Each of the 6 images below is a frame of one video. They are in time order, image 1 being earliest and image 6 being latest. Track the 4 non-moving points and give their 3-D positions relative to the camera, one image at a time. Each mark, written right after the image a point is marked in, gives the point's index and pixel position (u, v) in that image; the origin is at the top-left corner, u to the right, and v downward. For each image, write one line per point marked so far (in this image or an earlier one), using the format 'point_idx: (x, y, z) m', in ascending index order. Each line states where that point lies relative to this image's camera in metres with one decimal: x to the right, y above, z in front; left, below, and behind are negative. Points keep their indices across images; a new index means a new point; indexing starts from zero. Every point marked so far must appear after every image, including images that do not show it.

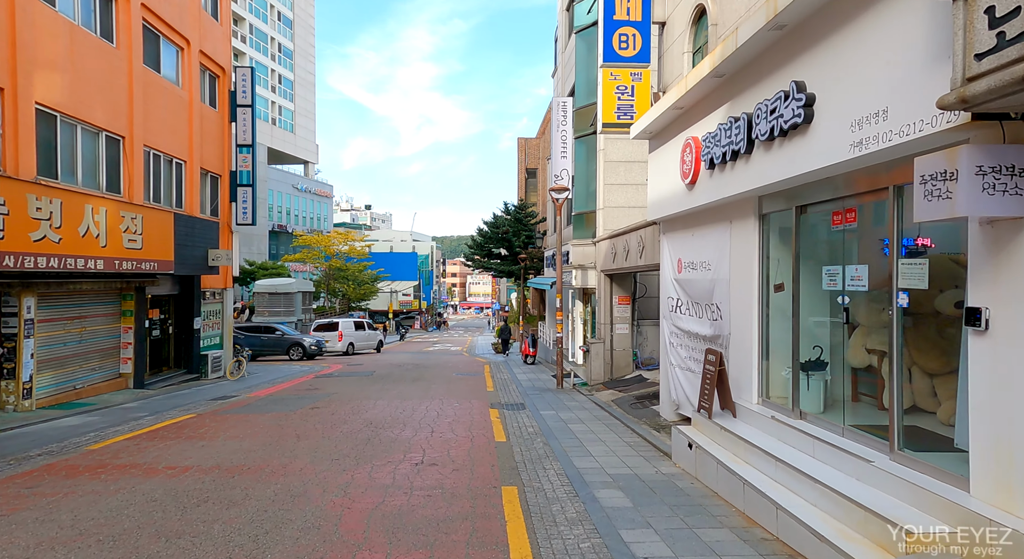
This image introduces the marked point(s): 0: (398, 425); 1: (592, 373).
0: (-1.9, -2.3, +10.1) m
1: (+1.9, -2.3, +15.3) m
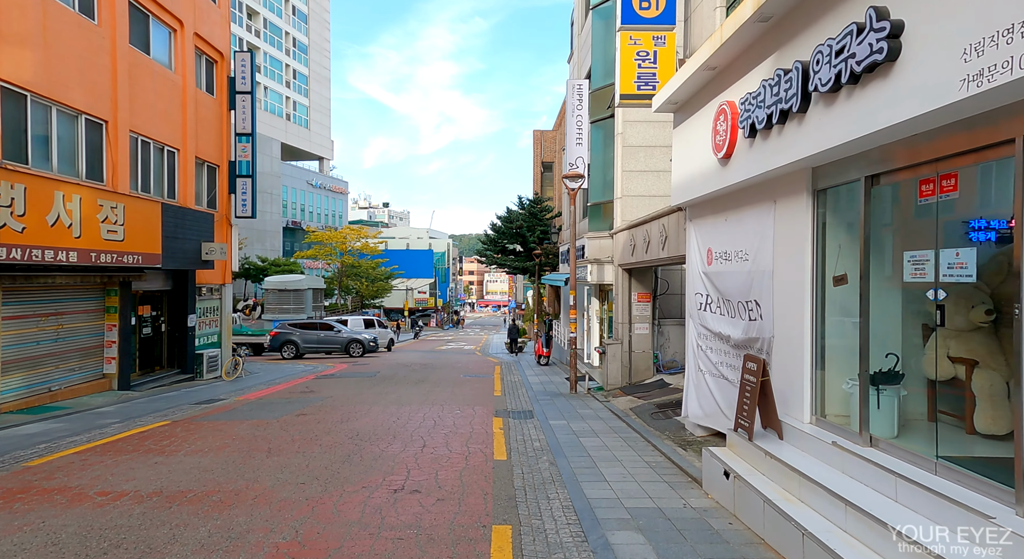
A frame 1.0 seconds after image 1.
0: (-1.8, -2.2, +9.0) m
1: (+2.1, -2.1, +14.0) m
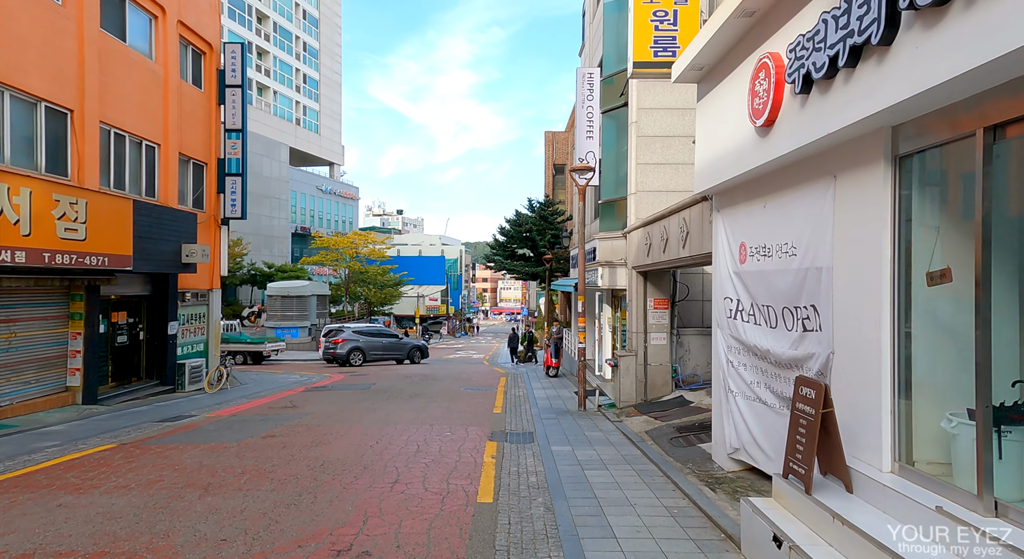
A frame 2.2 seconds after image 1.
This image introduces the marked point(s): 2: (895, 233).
0: (-1.9, -2.3, +7.5) m
1: (+2.2, -2.2, +12.5) m
2: (+2.6, +0.3, +4.4) m
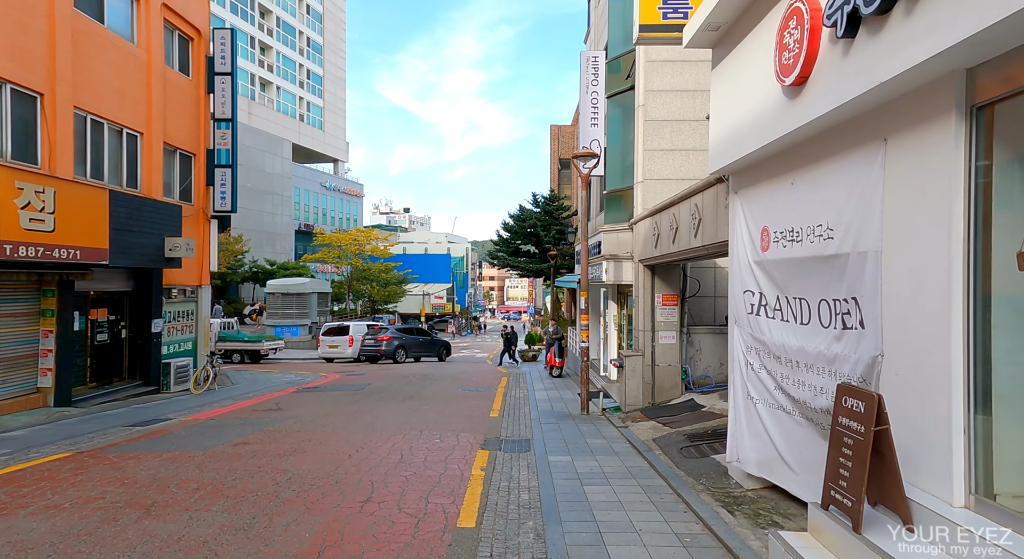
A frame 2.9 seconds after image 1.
0: (-2.0, -2.2, +6.7) m
1: (+2.1, -2.1, +11.6) m
2: (+2.5, +0.4, +3.4) m
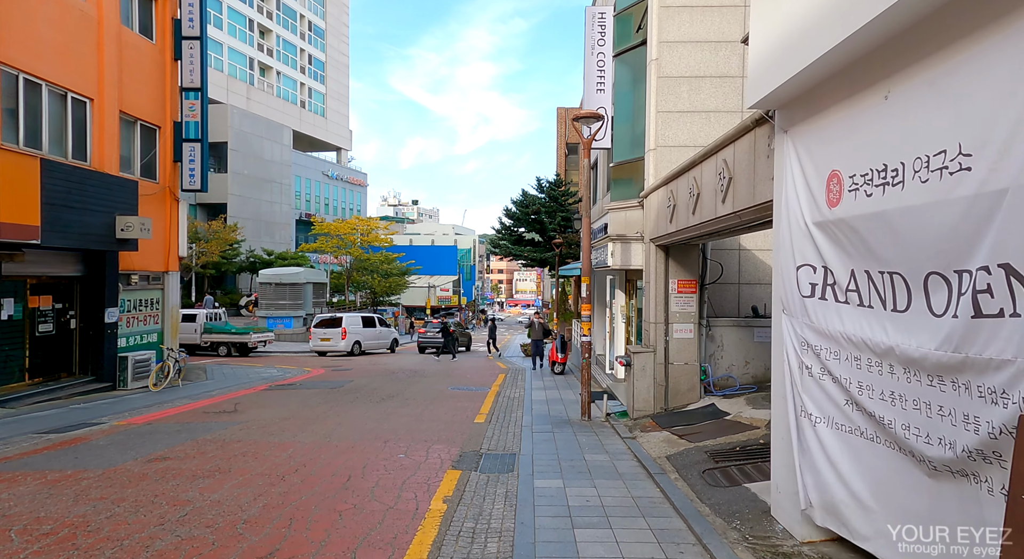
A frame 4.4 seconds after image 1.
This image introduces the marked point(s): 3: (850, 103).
0: (-2.3, -1.9, +5.0) m
1: (+1.9, -1.9, +9.9) m
2: (+2.2, +0.6, +1.6) m
3: (+2.1, +1.1, +4.0) m
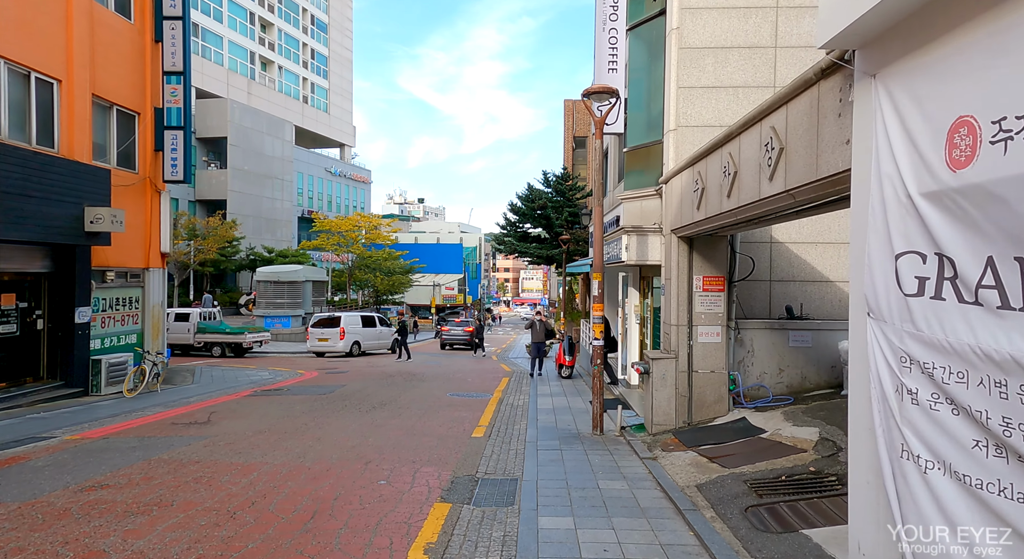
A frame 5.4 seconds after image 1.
0: (-2.3, -1.9, +3.8) m
1: (+1.9, -1.8, +8.6) m
2: (+2.1, +0.6, +0.4) m
3: (+2.1, +1.2, +2.8) m
